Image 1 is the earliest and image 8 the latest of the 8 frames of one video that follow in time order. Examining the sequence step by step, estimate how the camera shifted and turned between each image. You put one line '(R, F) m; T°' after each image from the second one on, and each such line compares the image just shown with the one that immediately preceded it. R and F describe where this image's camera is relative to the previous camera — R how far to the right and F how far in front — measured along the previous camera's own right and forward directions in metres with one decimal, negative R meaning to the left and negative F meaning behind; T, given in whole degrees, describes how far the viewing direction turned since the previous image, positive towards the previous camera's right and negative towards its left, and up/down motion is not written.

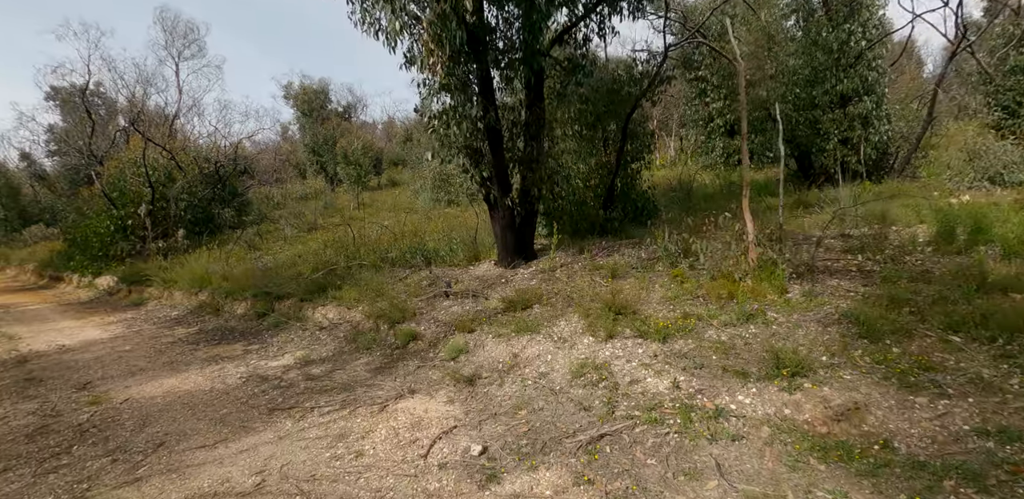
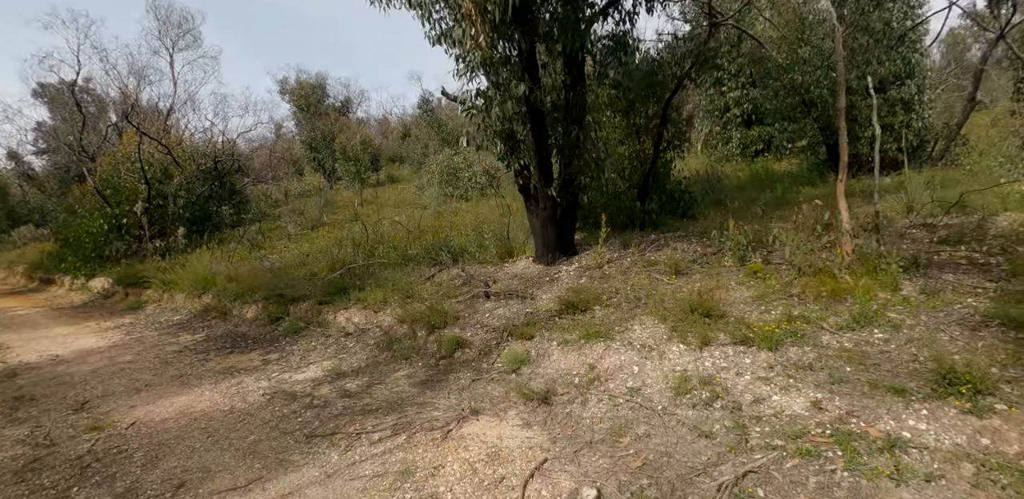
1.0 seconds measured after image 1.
(-0.6, +0.8) m; +1°
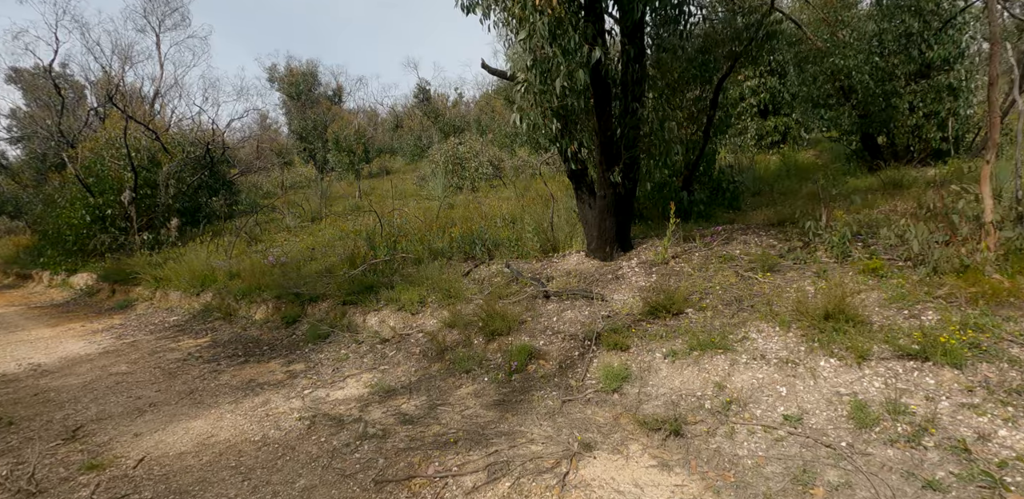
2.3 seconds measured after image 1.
(-0.7, +0.9) m; +2°
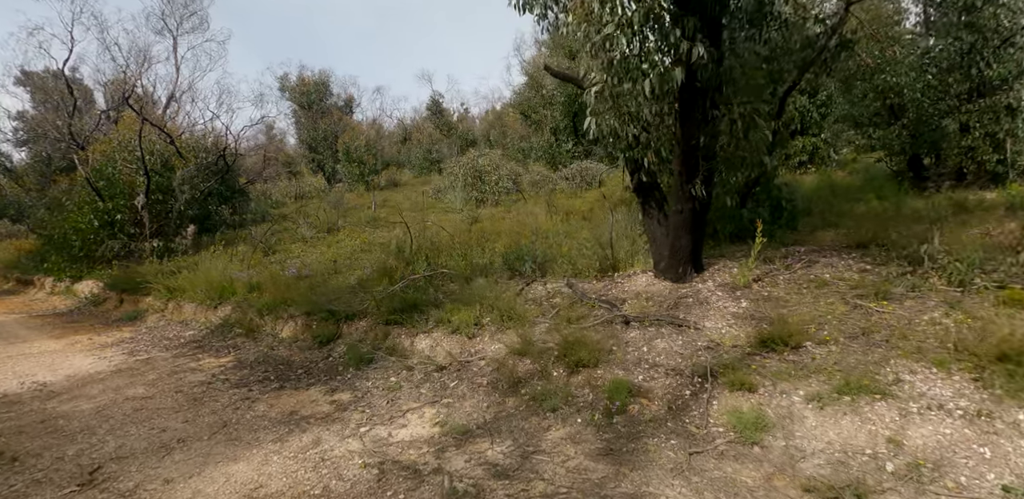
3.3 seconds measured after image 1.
(-0.6, +0.6) m; 0°
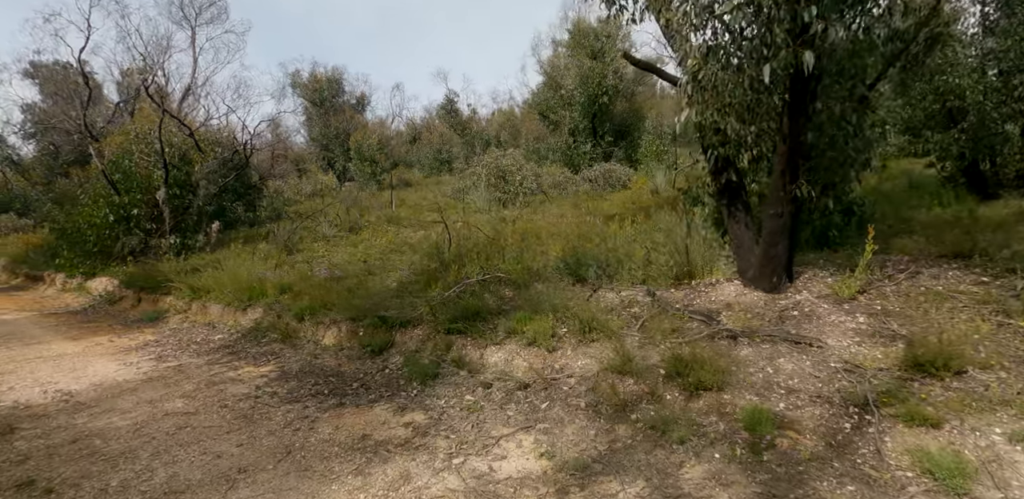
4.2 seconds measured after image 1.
(-0.7, +0.6) m; 0°
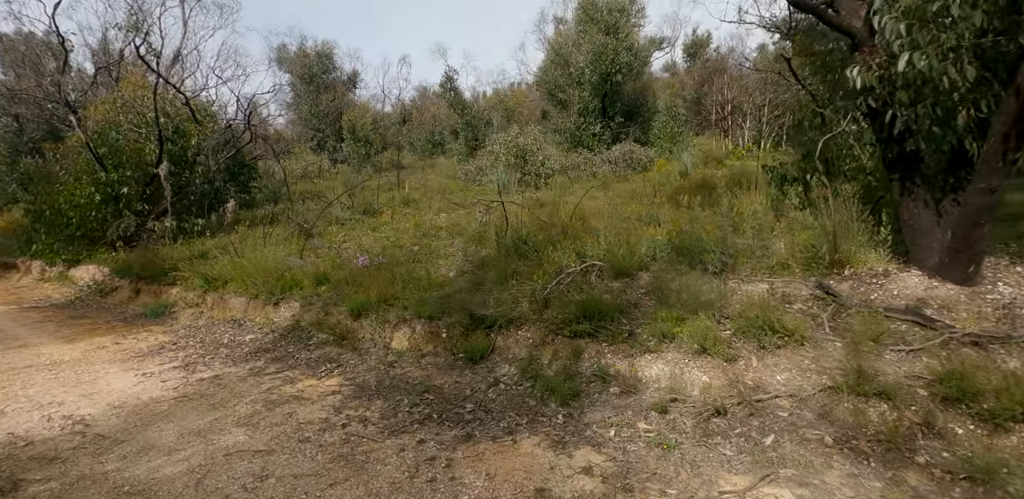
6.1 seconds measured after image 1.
(-1.2, +1.1) m; +2°
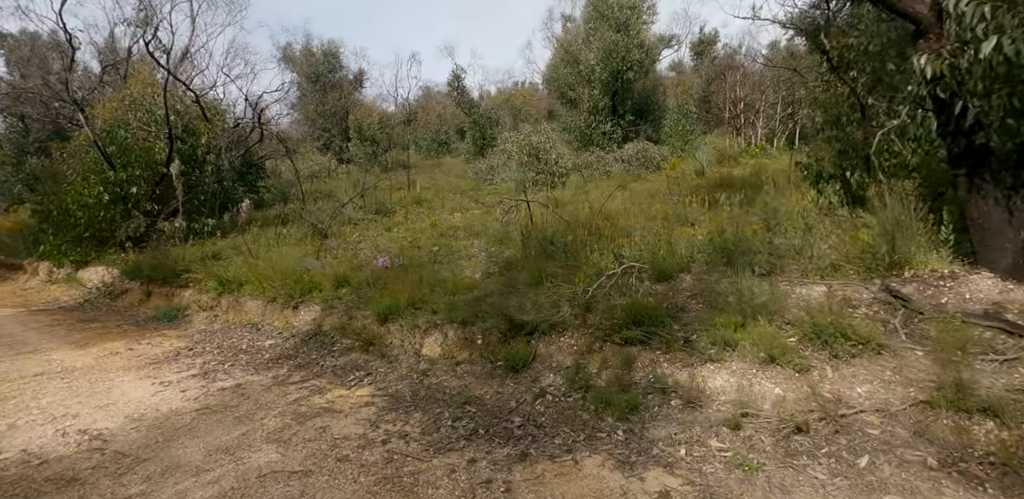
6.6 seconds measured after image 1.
(-0.3, +0.3) m; 0°
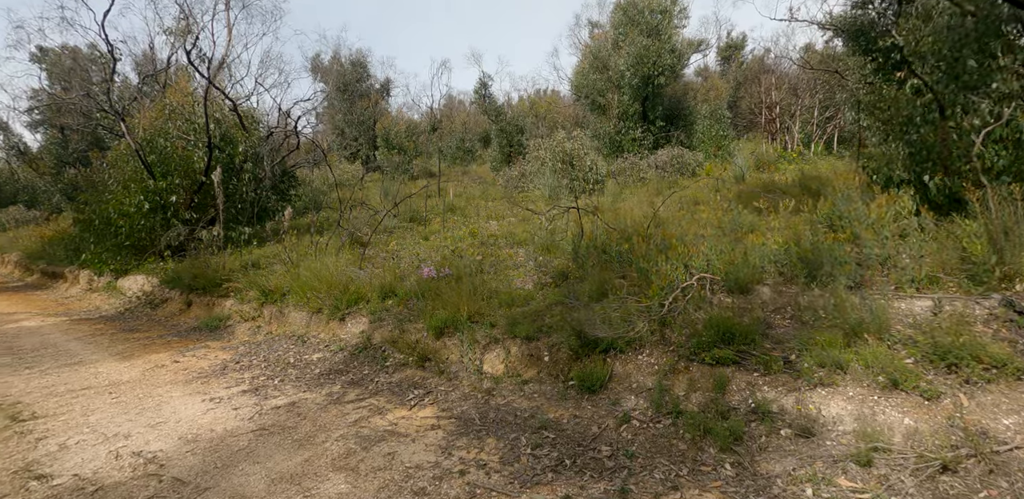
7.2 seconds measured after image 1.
(-0.3, +0.3) m; -2°
